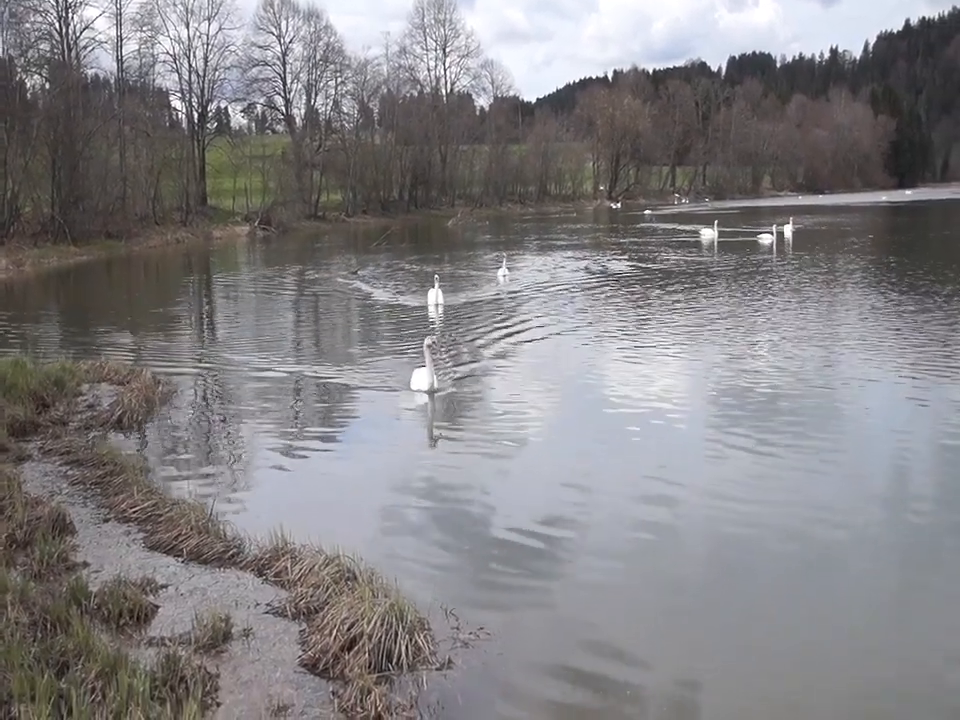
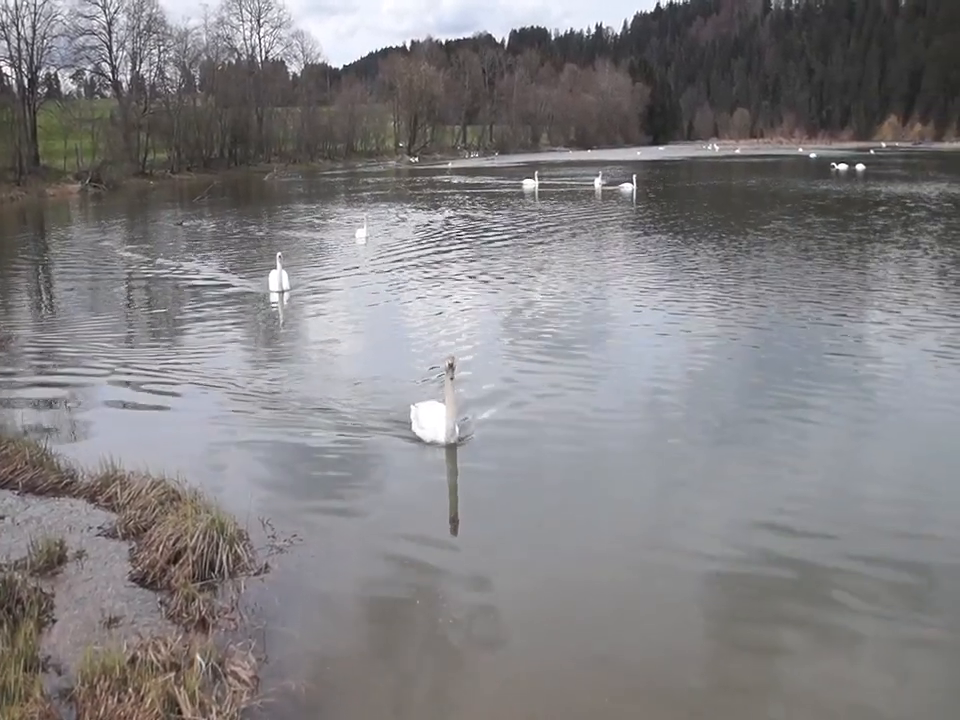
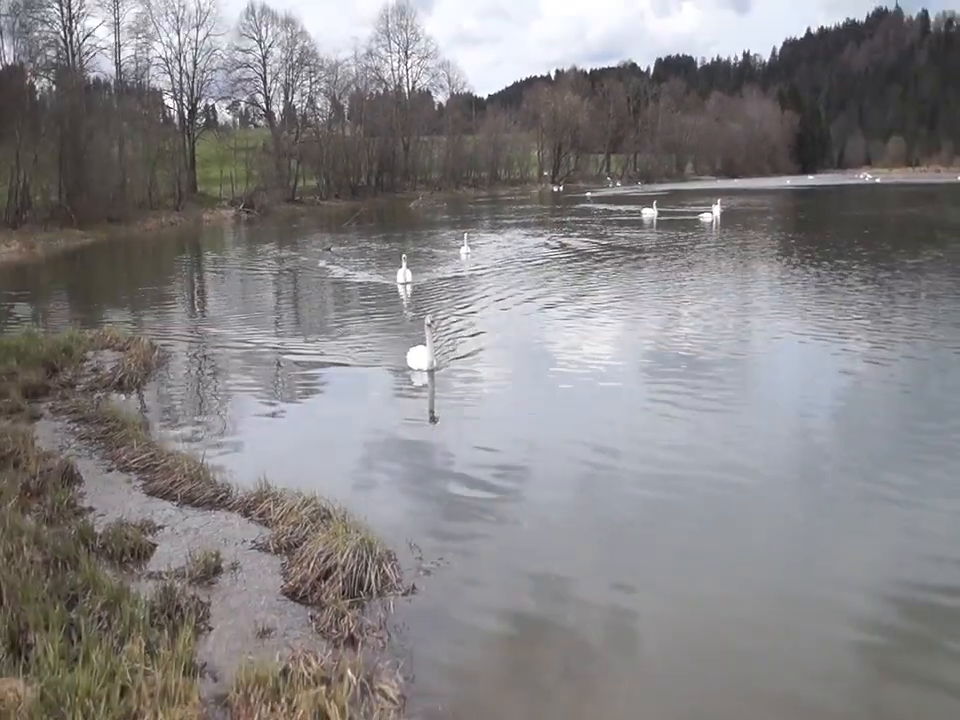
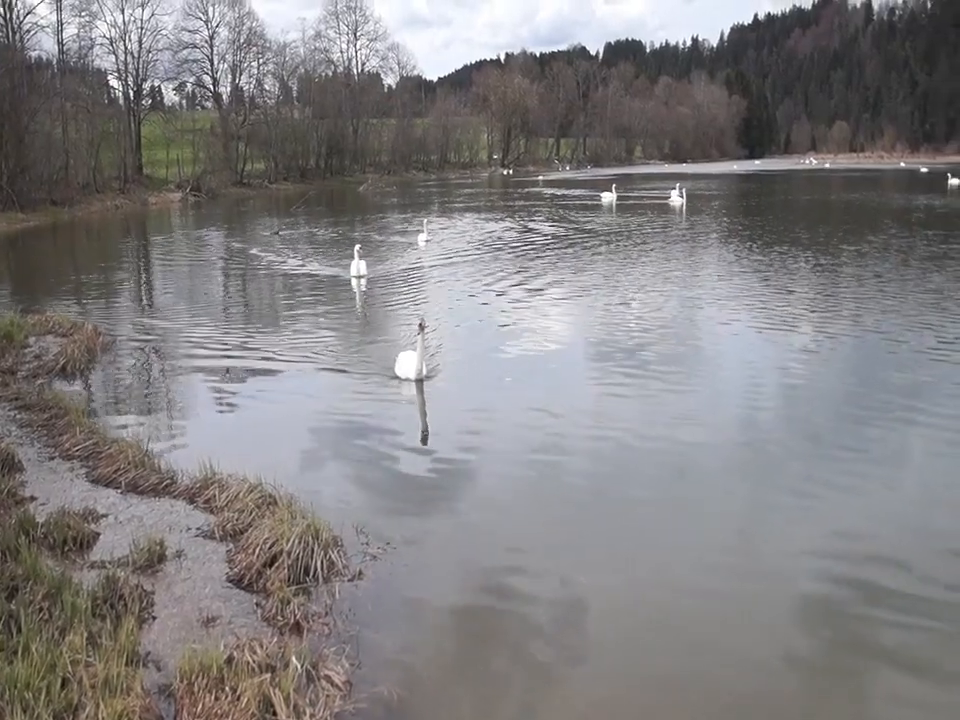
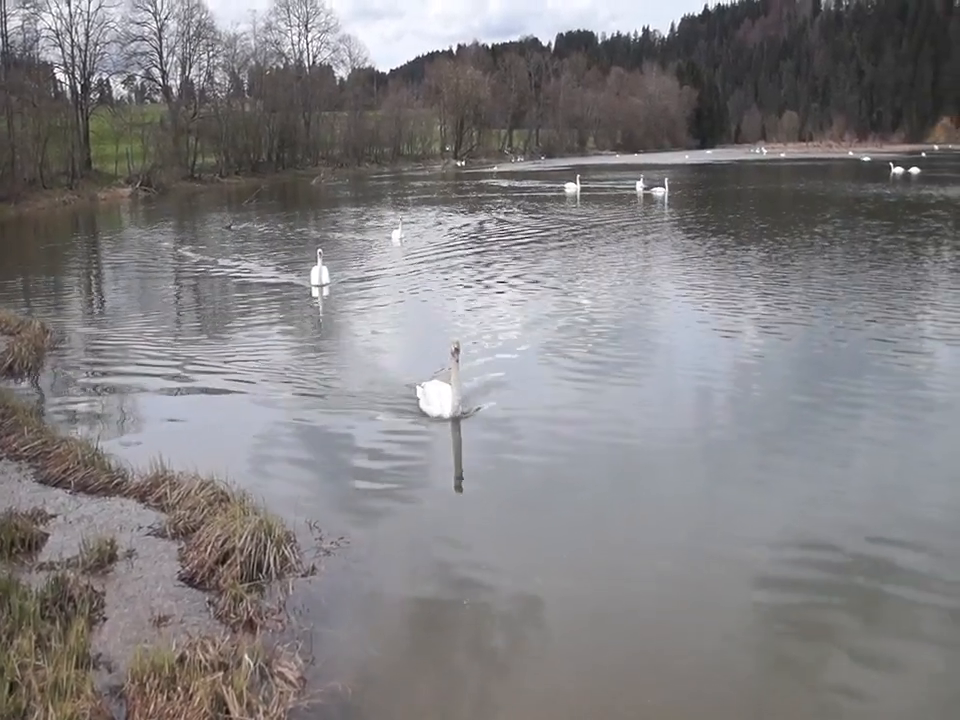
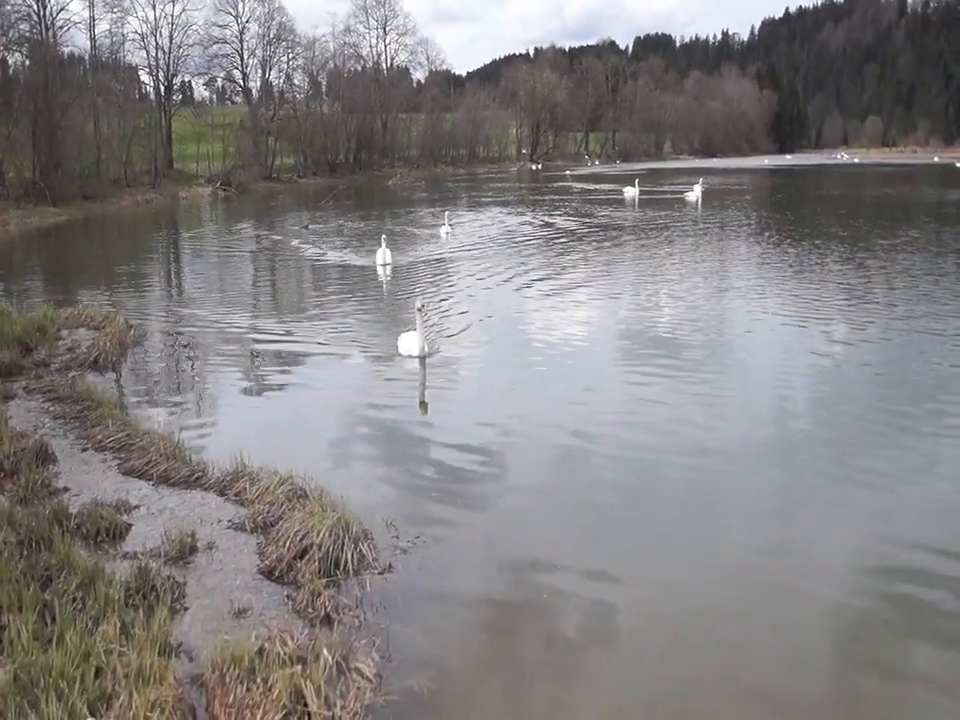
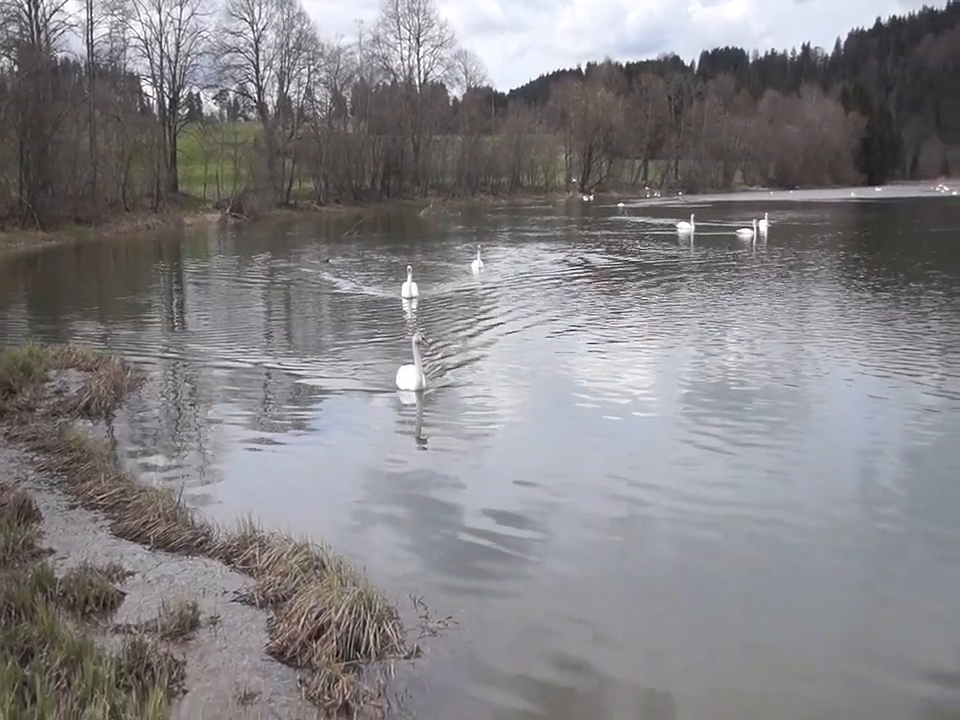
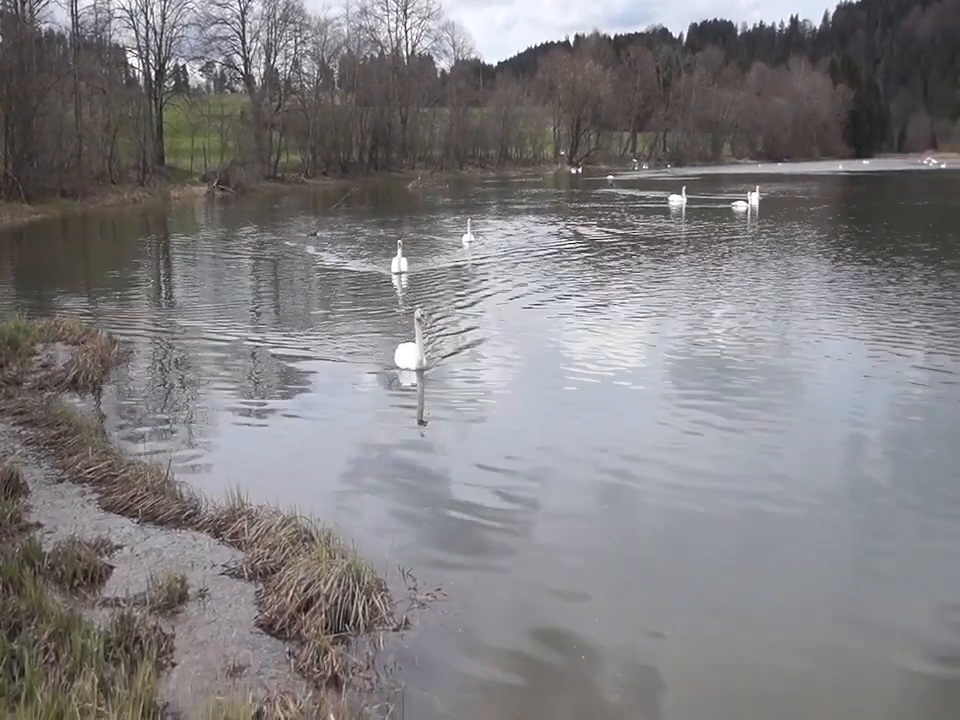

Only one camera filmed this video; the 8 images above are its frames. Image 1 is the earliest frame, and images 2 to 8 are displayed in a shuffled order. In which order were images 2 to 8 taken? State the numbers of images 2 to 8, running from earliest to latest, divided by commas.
7, 8, 3, 6, 4, 5, 2
